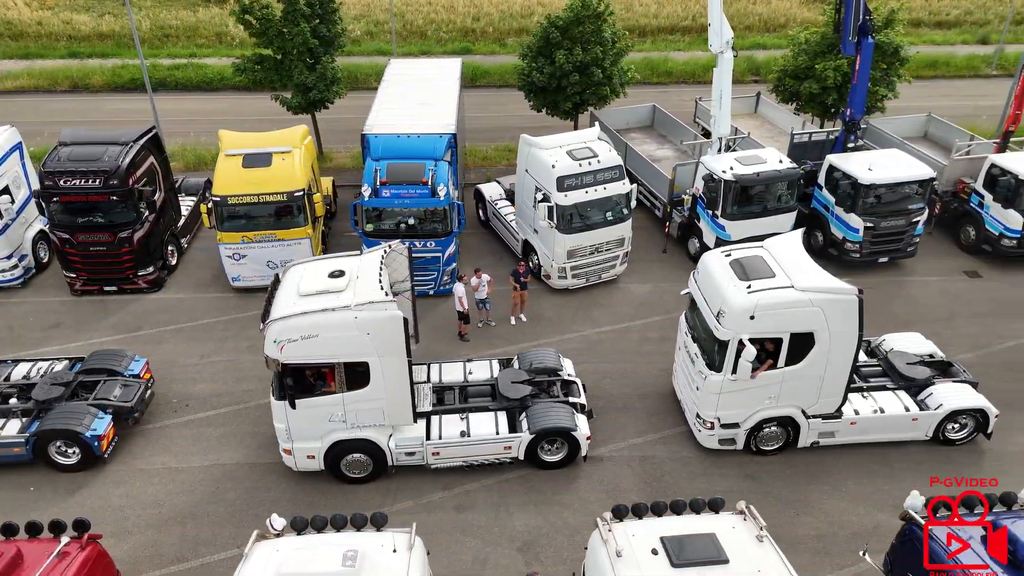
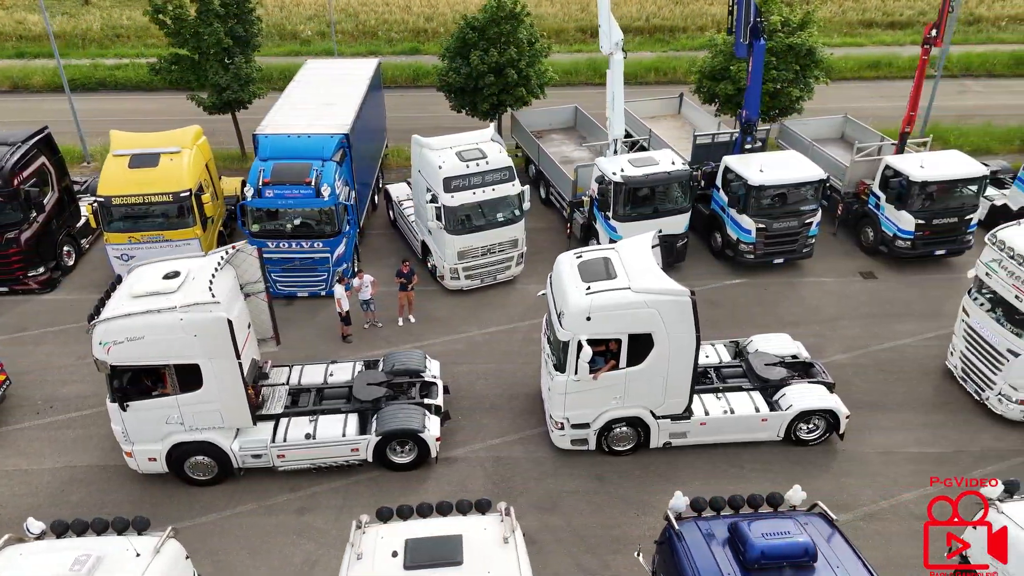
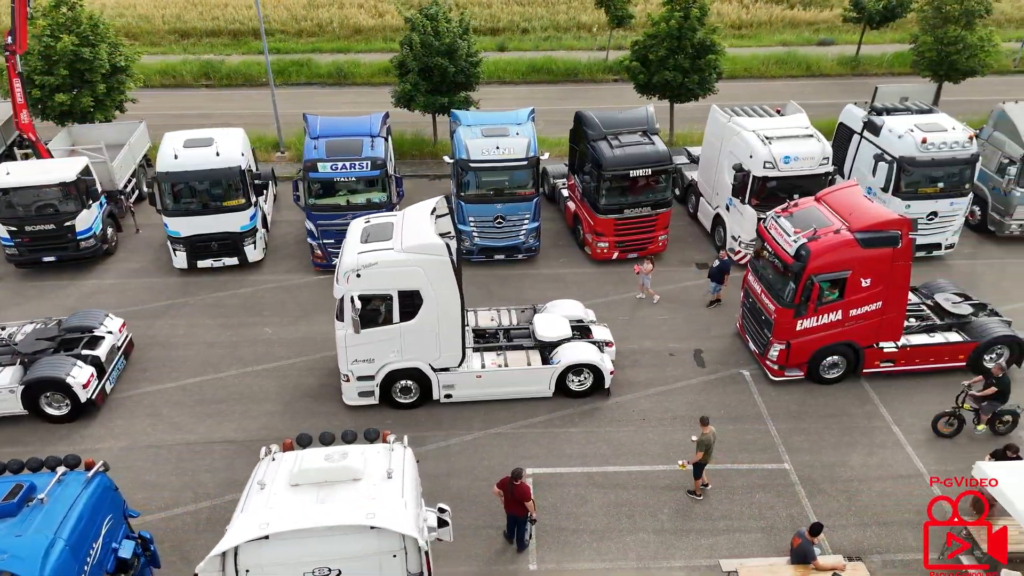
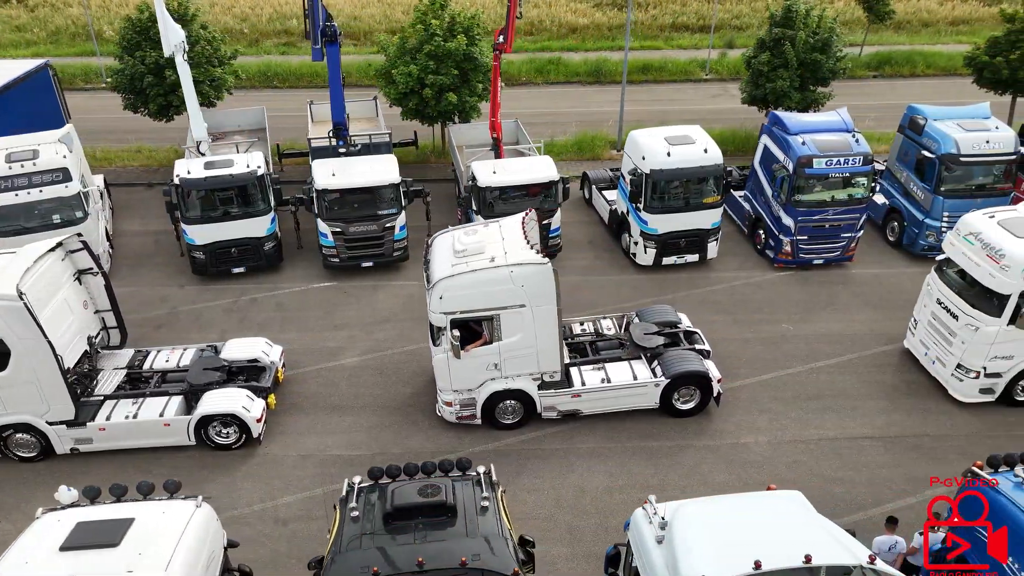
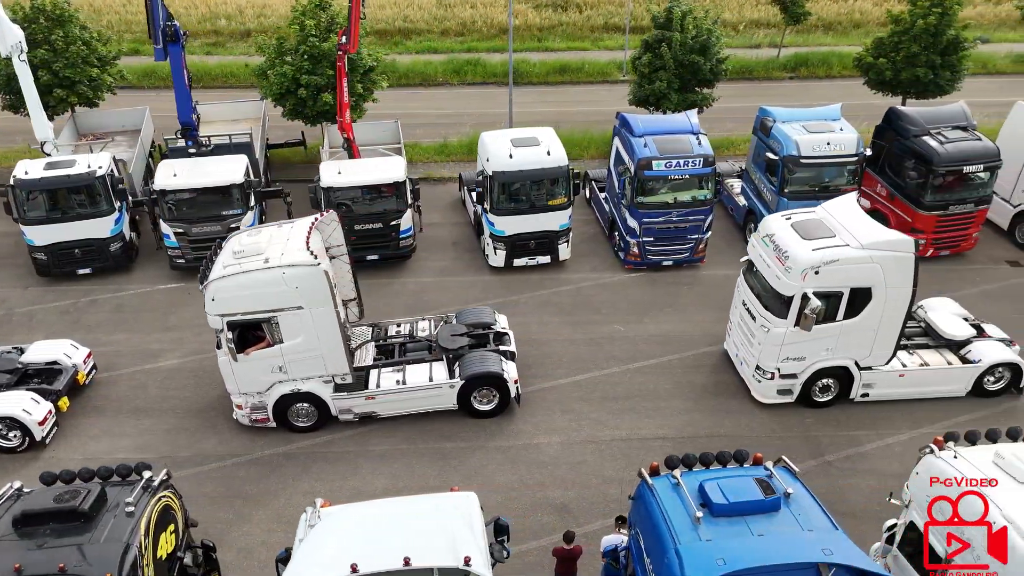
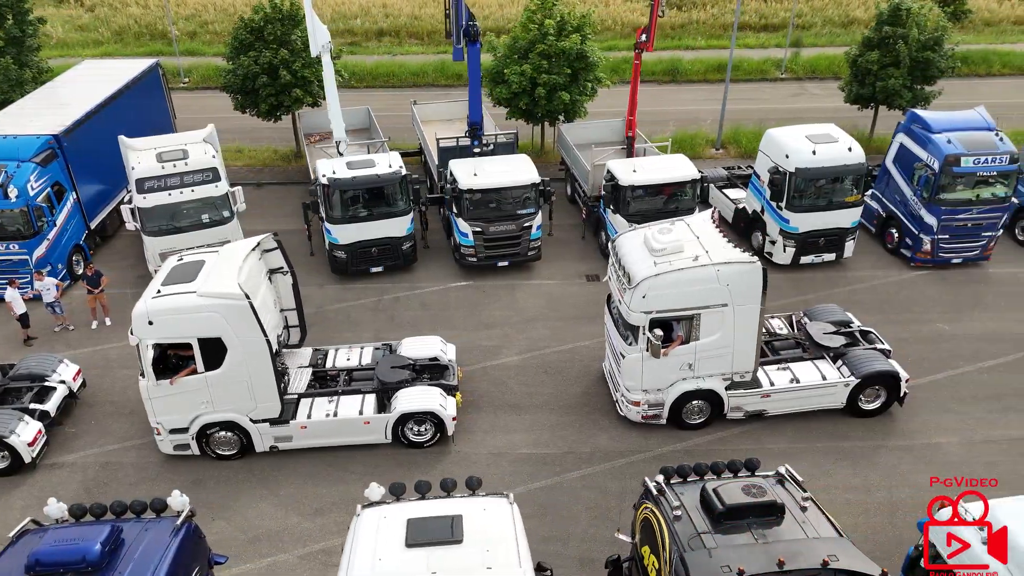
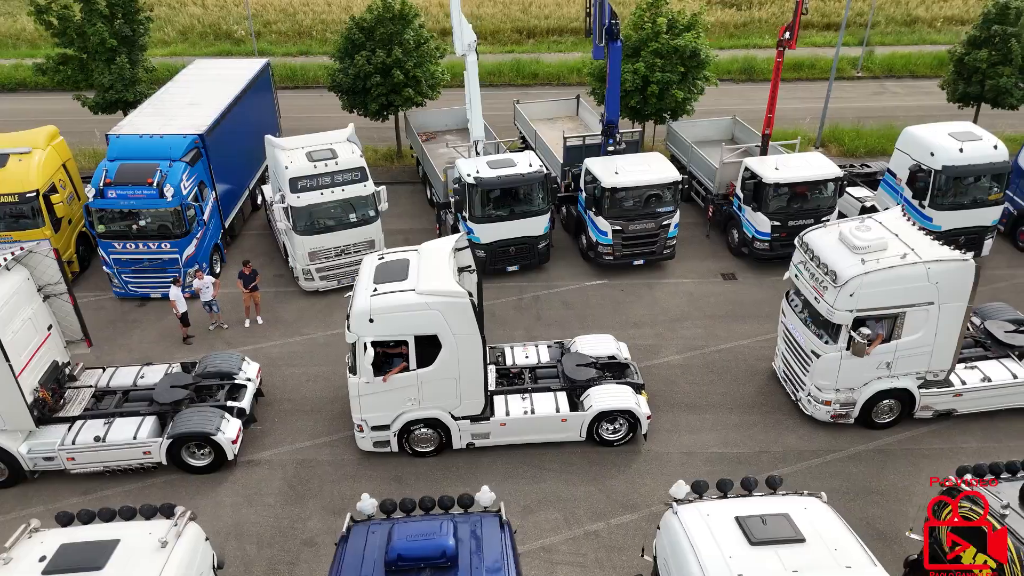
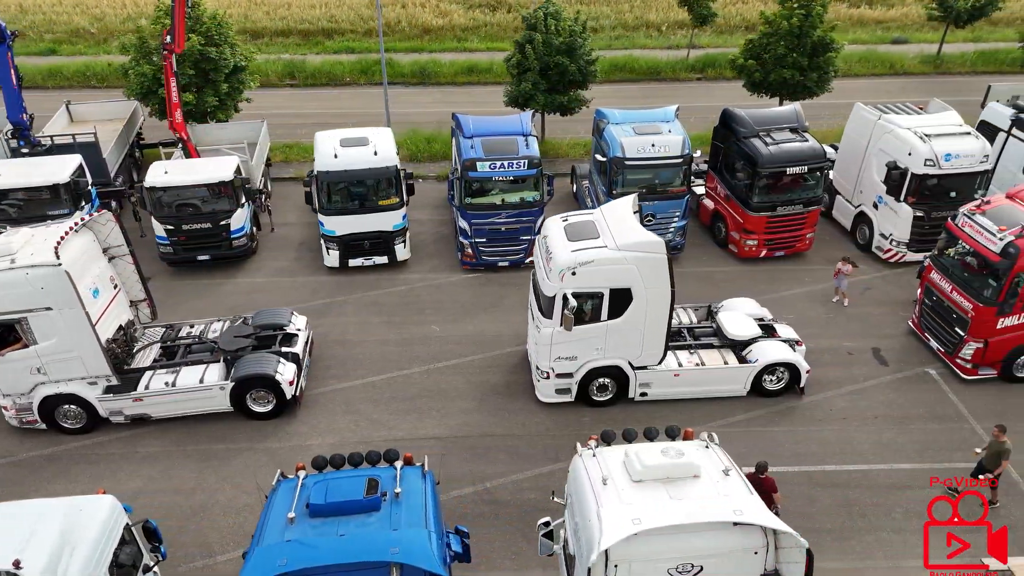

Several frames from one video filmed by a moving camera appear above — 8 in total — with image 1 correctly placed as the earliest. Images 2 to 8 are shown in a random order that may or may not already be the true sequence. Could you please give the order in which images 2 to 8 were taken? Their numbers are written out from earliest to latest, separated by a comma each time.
2, 7, 6, 4, 5, 8, 3
